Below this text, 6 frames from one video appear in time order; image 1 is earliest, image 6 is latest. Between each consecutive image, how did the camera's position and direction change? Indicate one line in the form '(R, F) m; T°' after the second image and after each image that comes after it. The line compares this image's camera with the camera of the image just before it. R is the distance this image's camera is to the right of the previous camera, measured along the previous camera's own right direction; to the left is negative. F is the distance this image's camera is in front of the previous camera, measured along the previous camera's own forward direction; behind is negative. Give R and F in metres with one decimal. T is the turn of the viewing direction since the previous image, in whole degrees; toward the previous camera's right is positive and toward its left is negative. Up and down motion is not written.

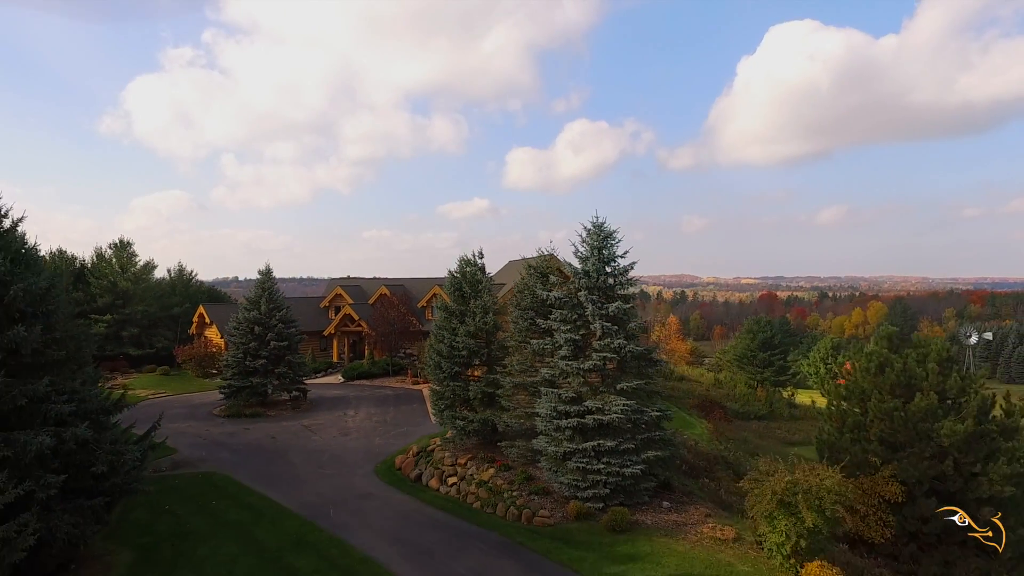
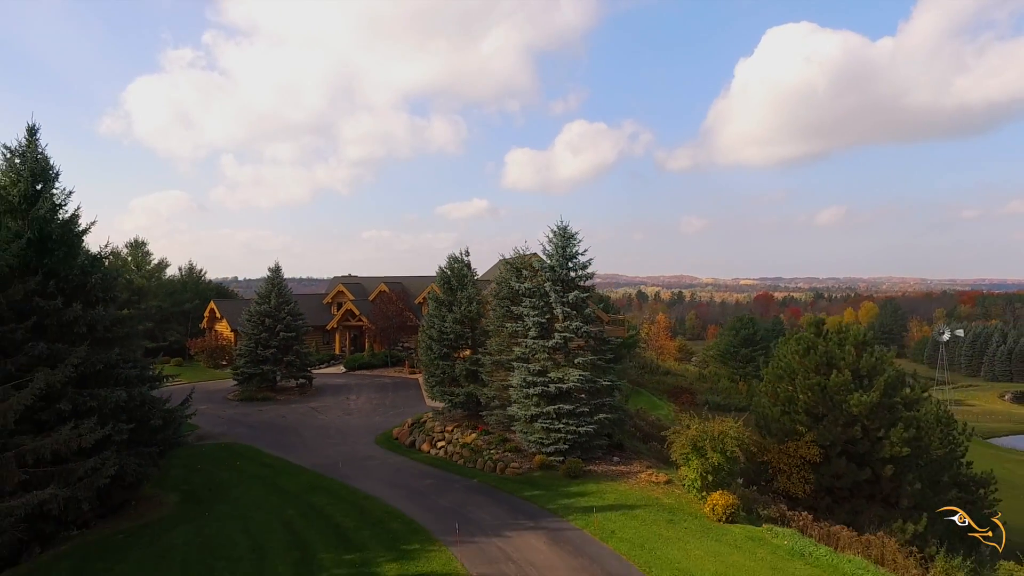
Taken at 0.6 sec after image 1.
(+0.7, -3.1) m; 0°
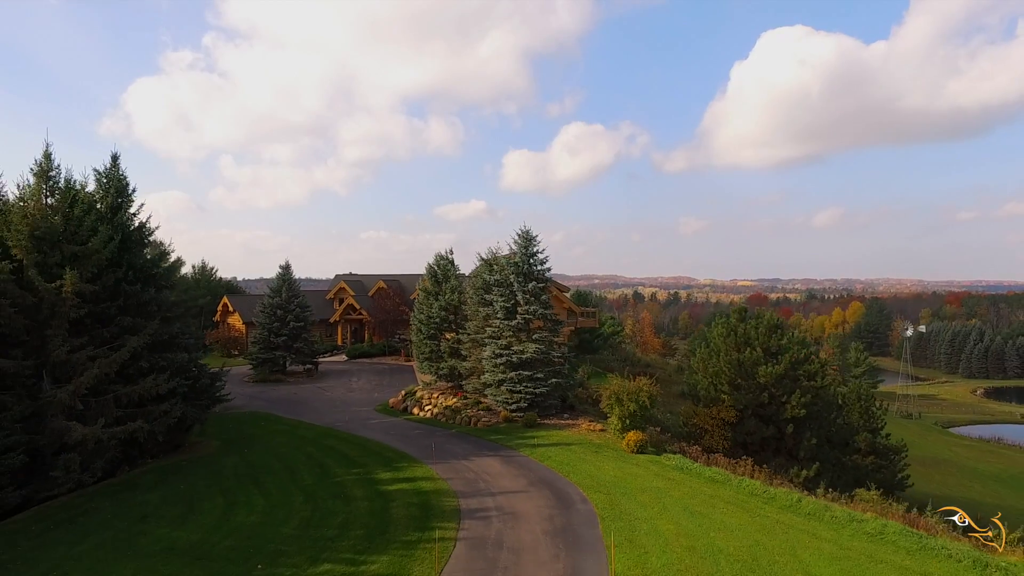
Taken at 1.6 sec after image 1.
(+1.0, -4.5) m; 0°
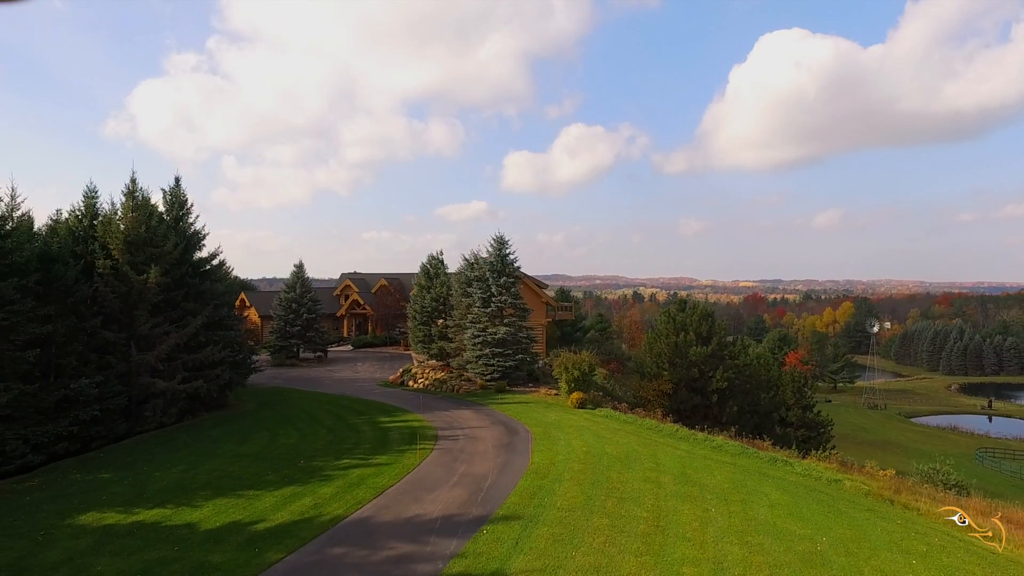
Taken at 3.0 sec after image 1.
(+1.2, -5.5) m; 0°
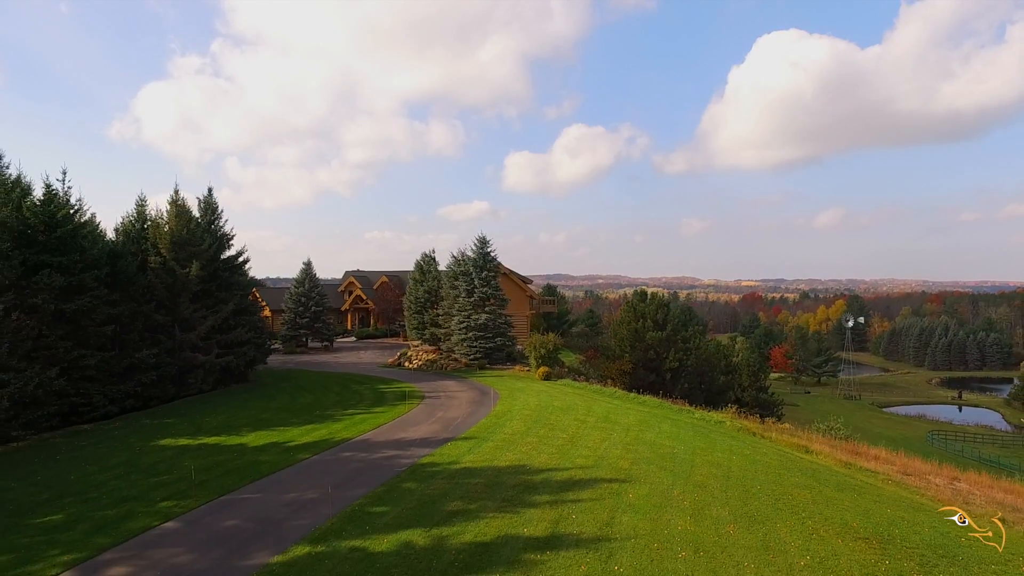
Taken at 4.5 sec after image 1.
(+1.2, -4.7) m; 0°
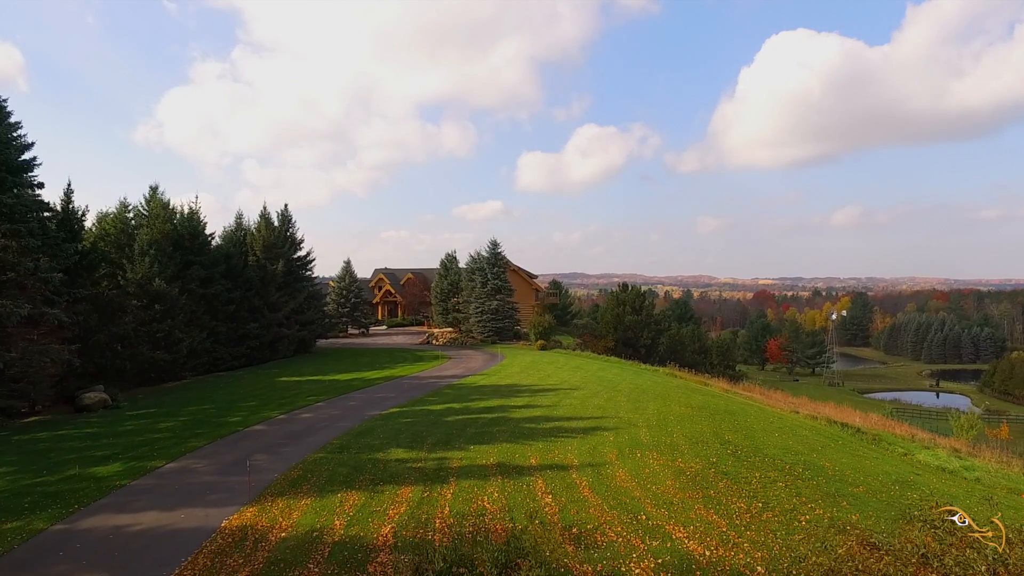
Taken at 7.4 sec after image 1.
(+0.7, -8.6) m; -1°
